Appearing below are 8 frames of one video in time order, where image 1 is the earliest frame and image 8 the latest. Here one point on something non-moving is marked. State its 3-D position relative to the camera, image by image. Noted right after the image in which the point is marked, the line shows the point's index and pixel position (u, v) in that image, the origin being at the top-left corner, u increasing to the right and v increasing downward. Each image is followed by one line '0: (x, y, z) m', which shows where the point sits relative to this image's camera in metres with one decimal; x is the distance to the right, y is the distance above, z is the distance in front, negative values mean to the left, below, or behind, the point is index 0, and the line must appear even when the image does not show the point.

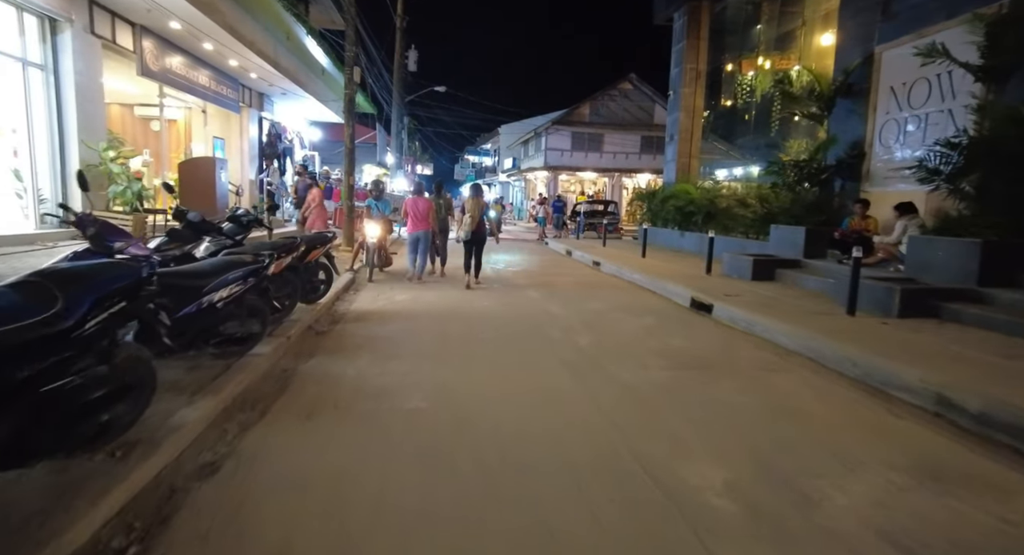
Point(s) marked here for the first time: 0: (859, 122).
0: (+7.1, +3.2, +11.7) m
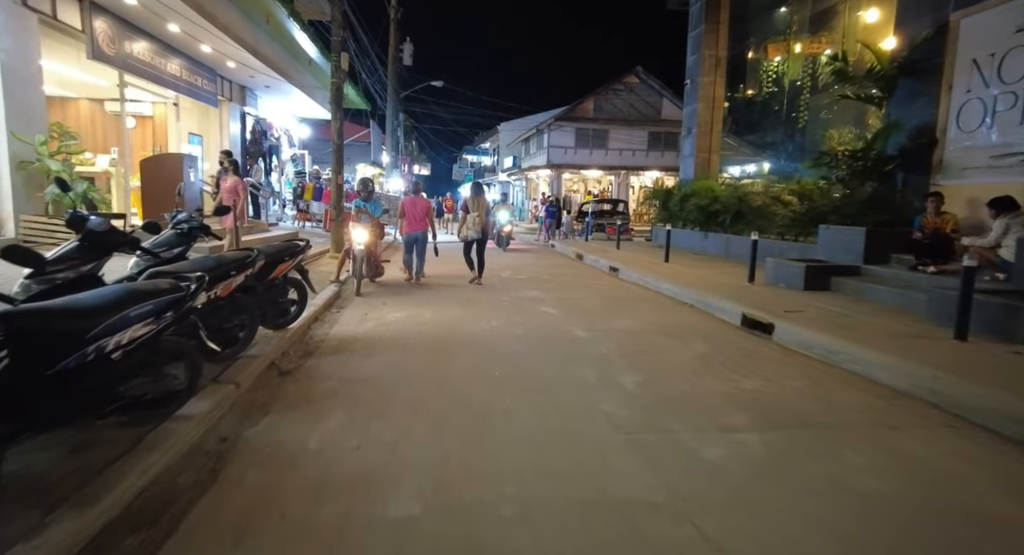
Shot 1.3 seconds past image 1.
0: (+7.3, +3.1, +10.1) m
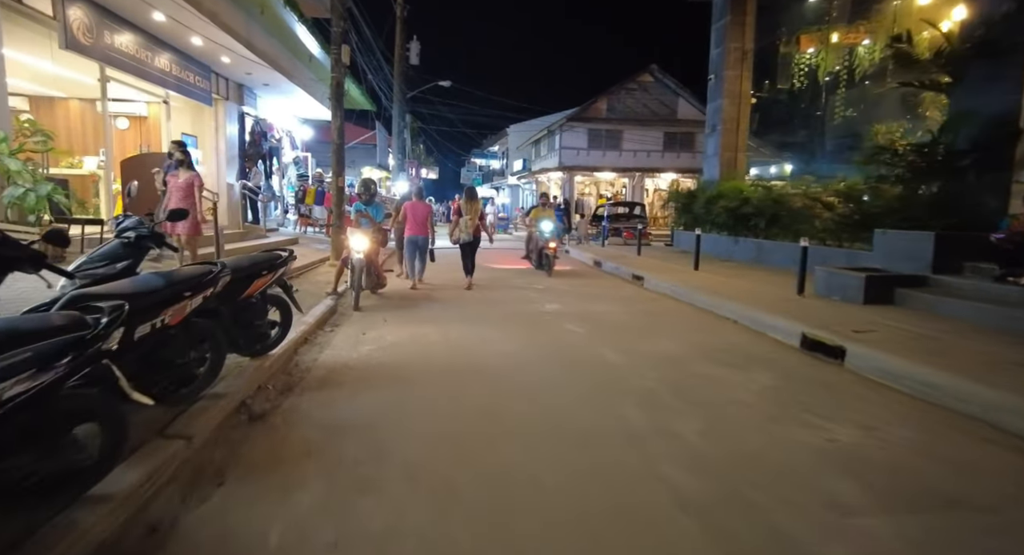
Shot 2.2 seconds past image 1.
0: (+7.6, +2.9, +8.8) m
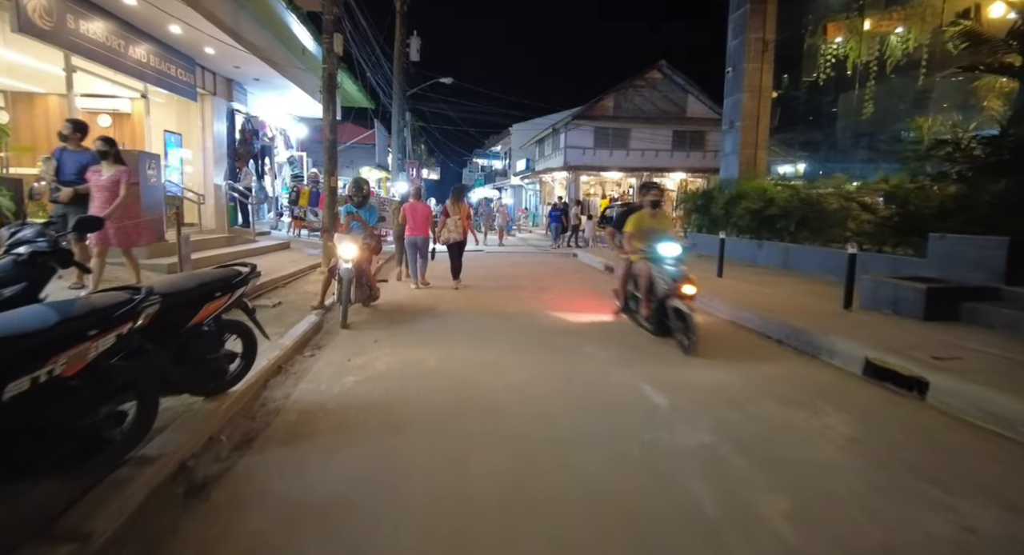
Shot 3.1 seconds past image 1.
0: (+7.7, +2.7, +7.7) m
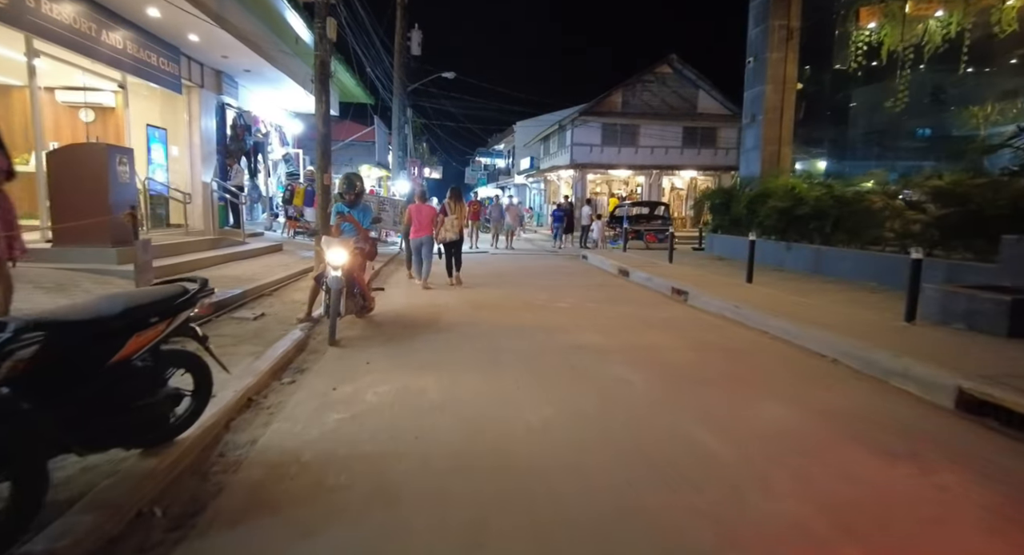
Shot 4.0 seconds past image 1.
0: (+7.9, +2.6, +6.6) m
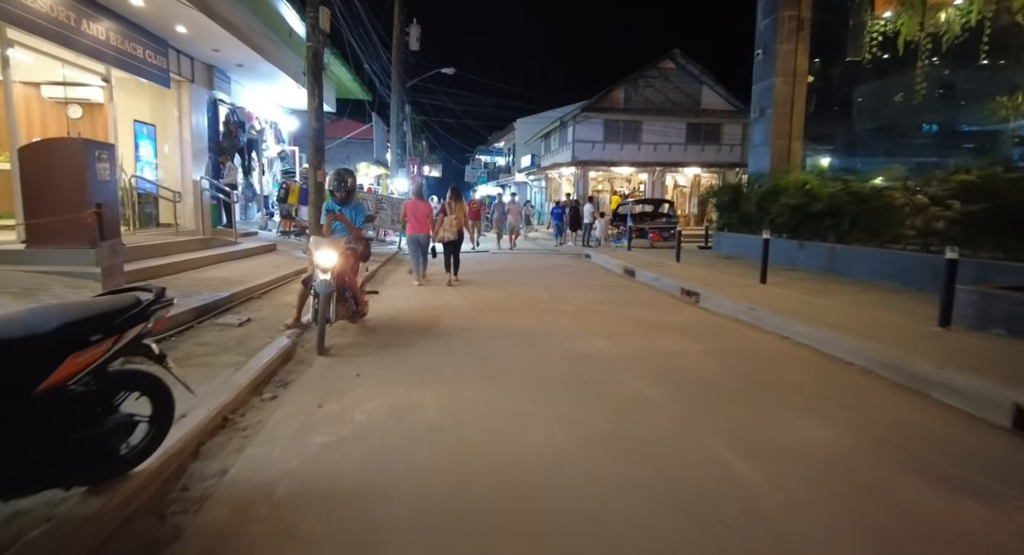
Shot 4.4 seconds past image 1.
0: (+7.9, +2.6, +6.0) m
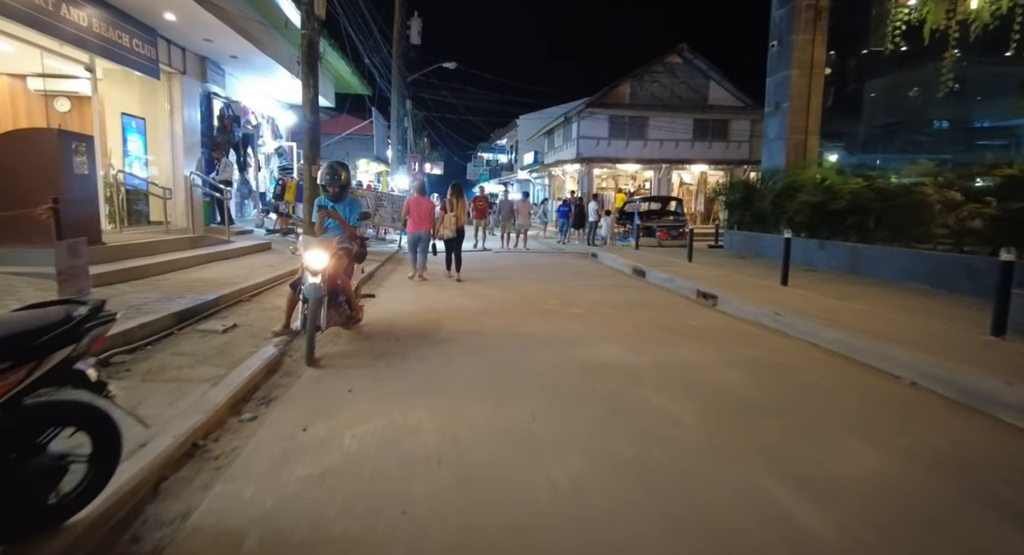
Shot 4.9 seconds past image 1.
0: (+8.0, +2.5, +5.4) m
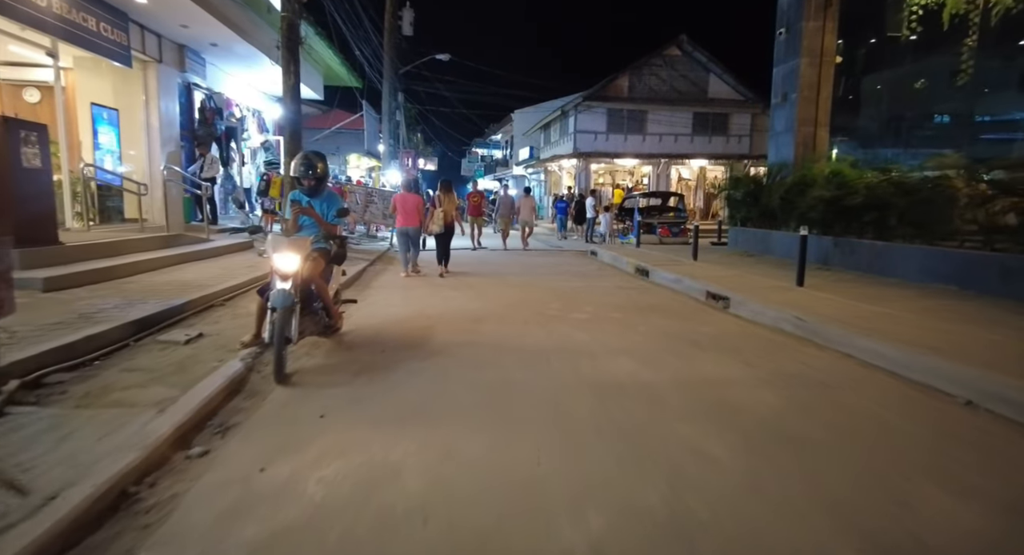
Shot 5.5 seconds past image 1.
0: (+8.0, +2.5, +4.7) m
